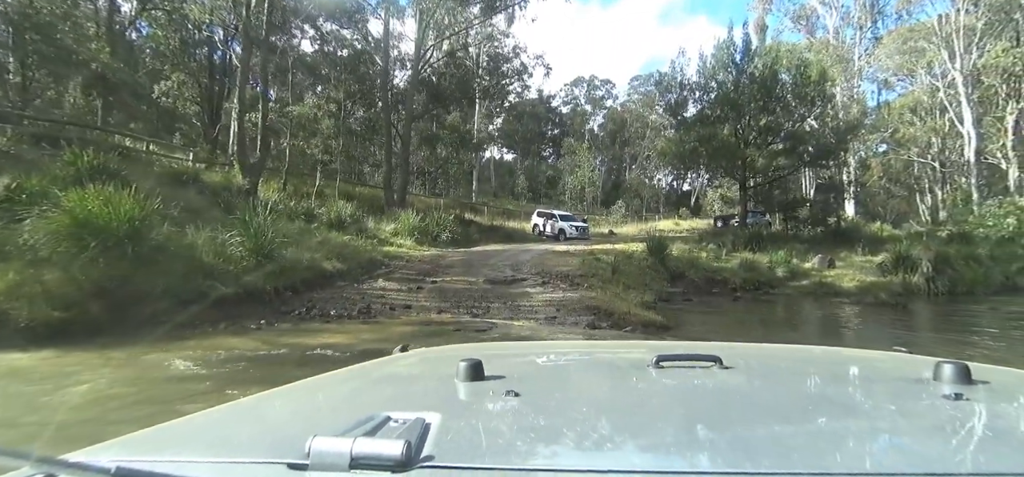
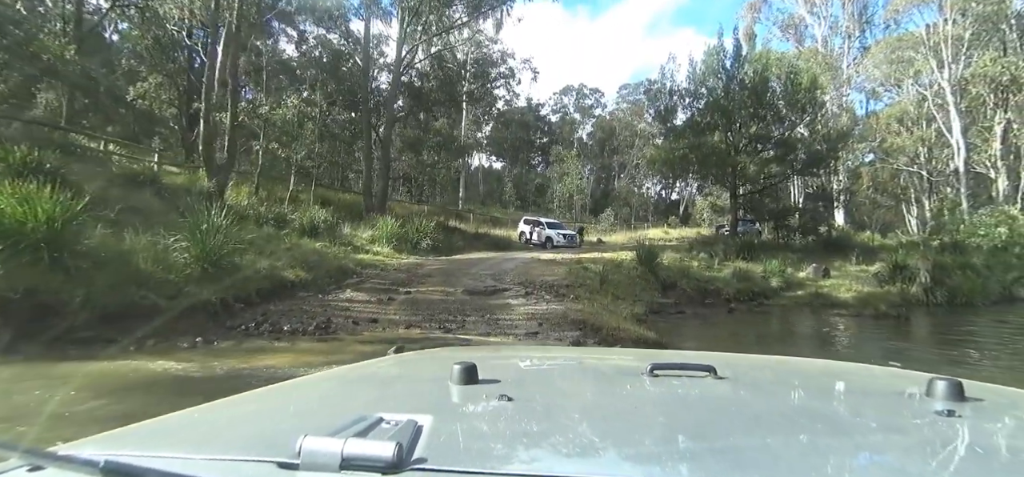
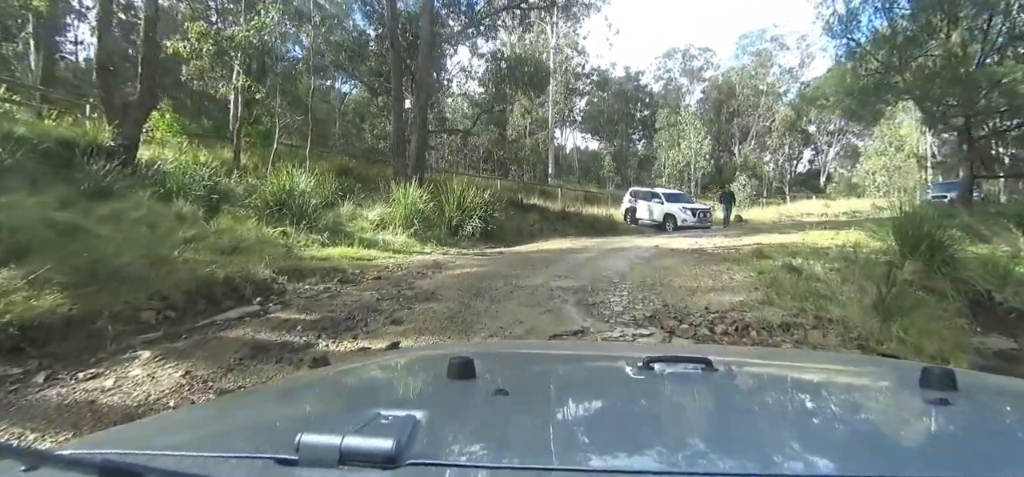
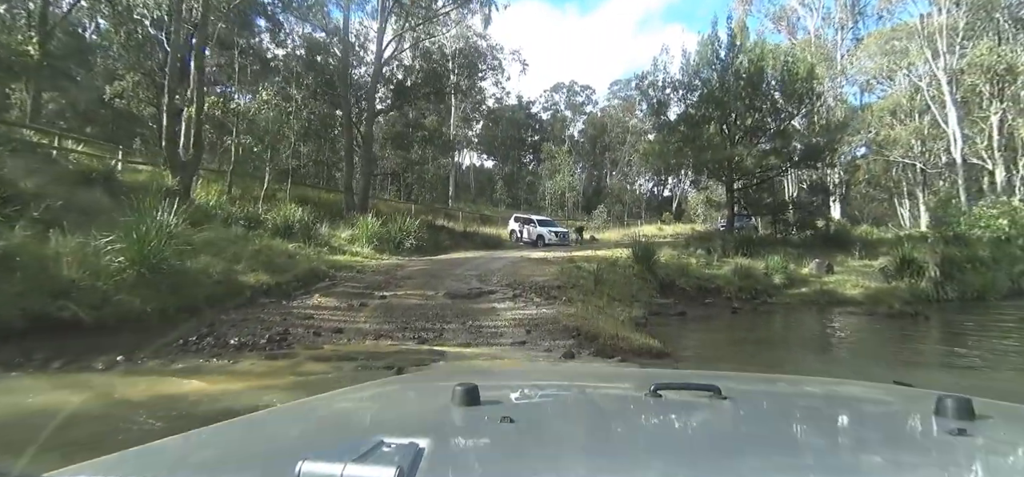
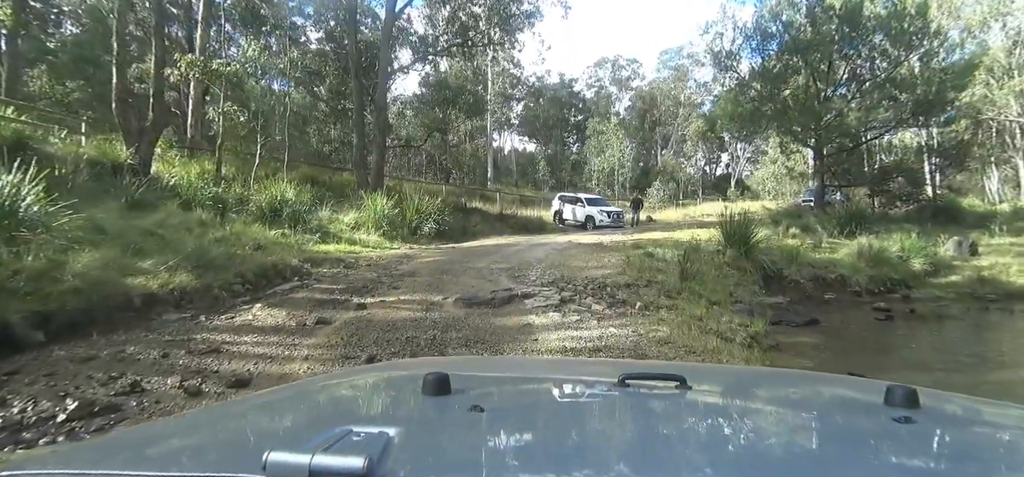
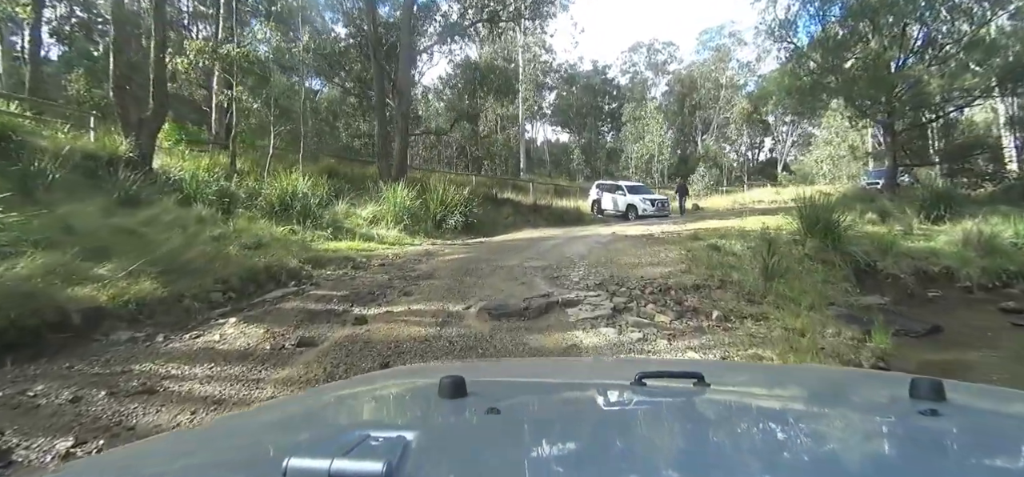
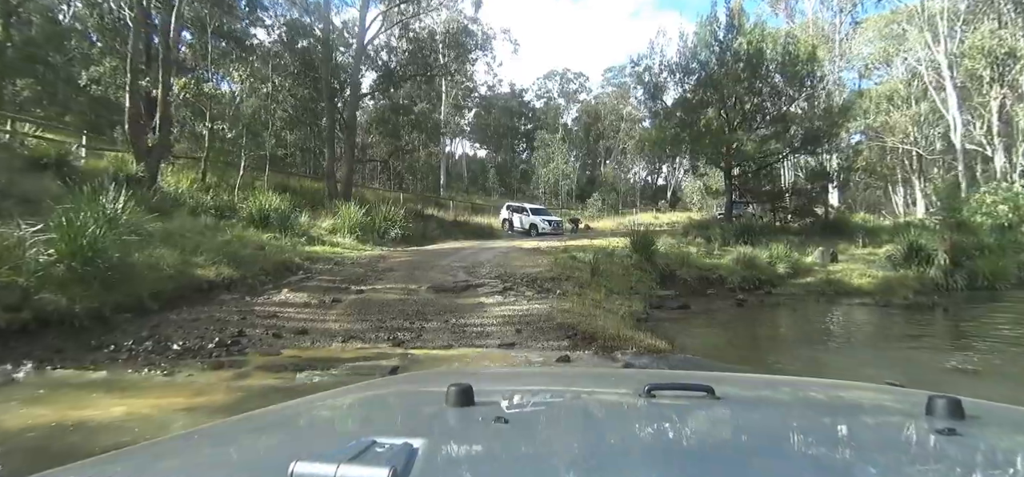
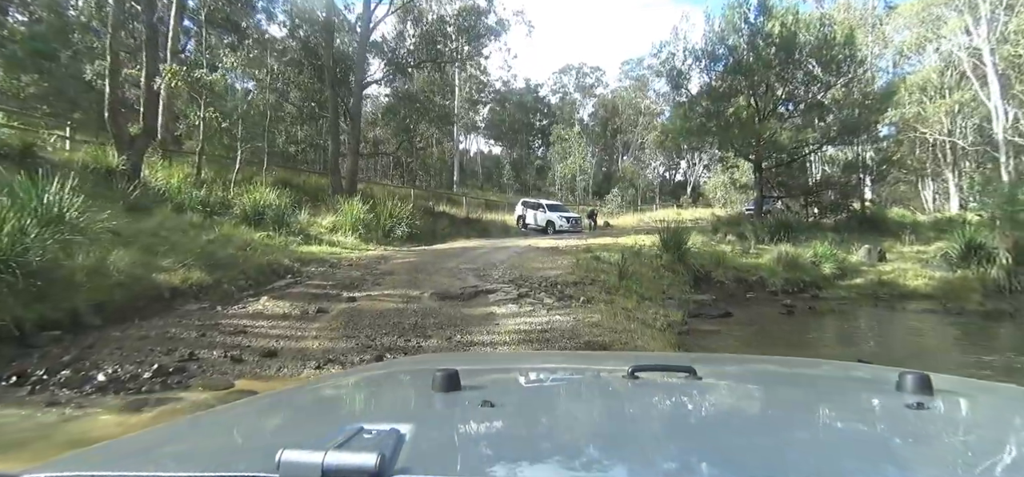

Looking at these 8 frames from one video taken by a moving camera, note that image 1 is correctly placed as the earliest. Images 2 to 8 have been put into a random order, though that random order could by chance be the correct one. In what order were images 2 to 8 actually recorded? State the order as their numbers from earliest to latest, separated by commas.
2, 4, 7, 8, 5, 6, 3
